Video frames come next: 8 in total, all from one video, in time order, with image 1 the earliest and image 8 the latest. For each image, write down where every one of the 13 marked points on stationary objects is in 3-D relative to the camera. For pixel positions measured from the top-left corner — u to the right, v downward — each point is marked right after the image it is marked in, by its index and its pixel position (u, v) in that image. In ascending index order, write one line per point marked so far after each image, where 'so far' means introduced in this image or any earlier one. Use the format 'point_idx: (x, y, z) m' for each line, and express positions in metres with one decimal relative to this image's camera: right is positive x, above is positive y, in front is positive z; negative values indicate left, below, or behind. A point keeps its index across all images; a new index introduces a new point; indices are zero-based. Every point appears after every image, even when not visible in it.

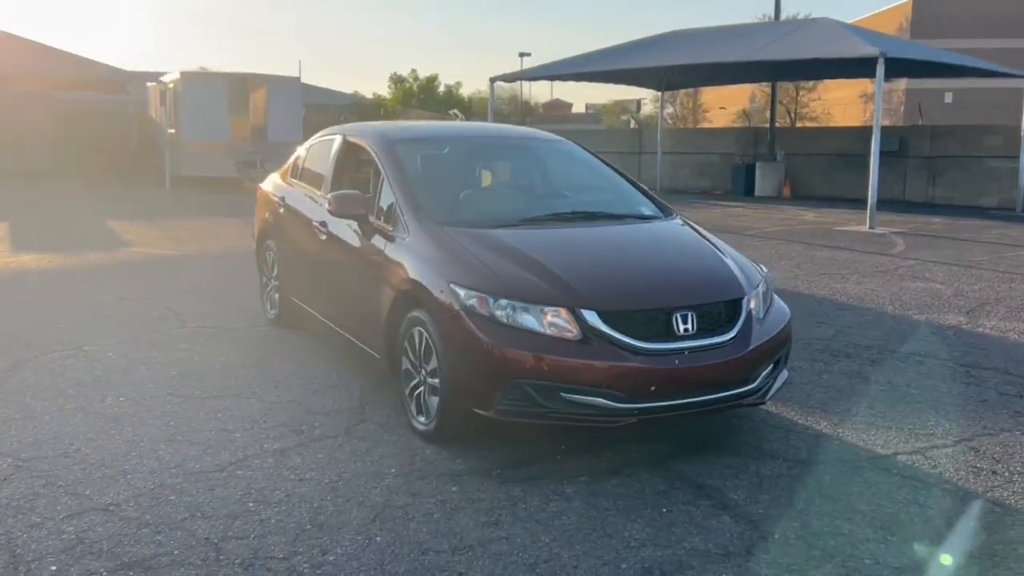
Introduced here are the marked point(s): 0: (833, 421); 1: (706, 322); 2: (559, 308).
0: (+1.8, -0.8, +5.4) m
1: (+1.0, -0.2, +4.7) m
2: (+0.2, -0.1, +4.4) m
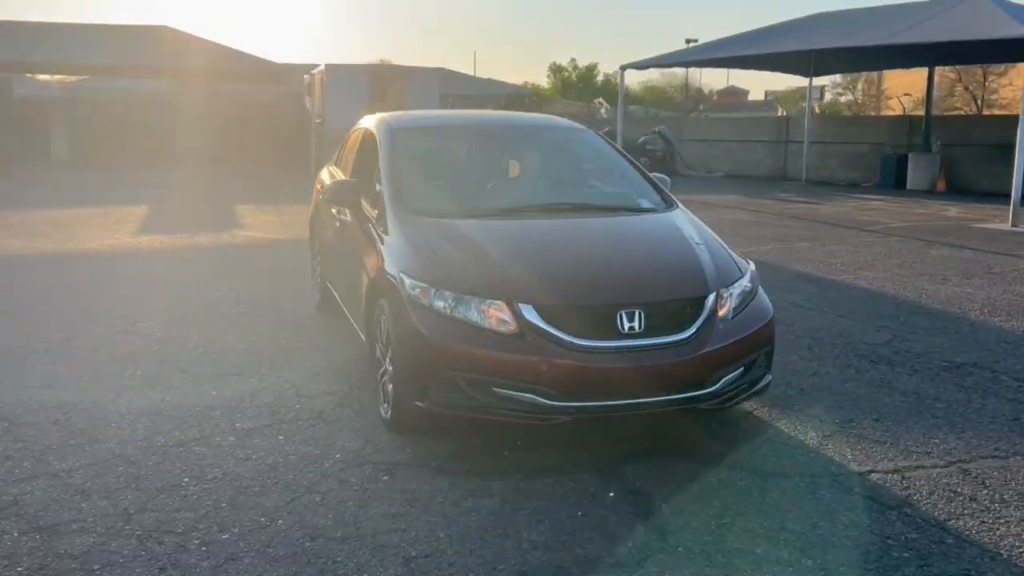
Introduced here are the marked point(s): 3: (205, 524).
0: (+1.6, -0.8, +5.0) m
1: (+0.7, -0.2, +4.5) m
2: (-0.1, -0.1, +4.4) m
3: (-1.2, -1.0, +3.9) m
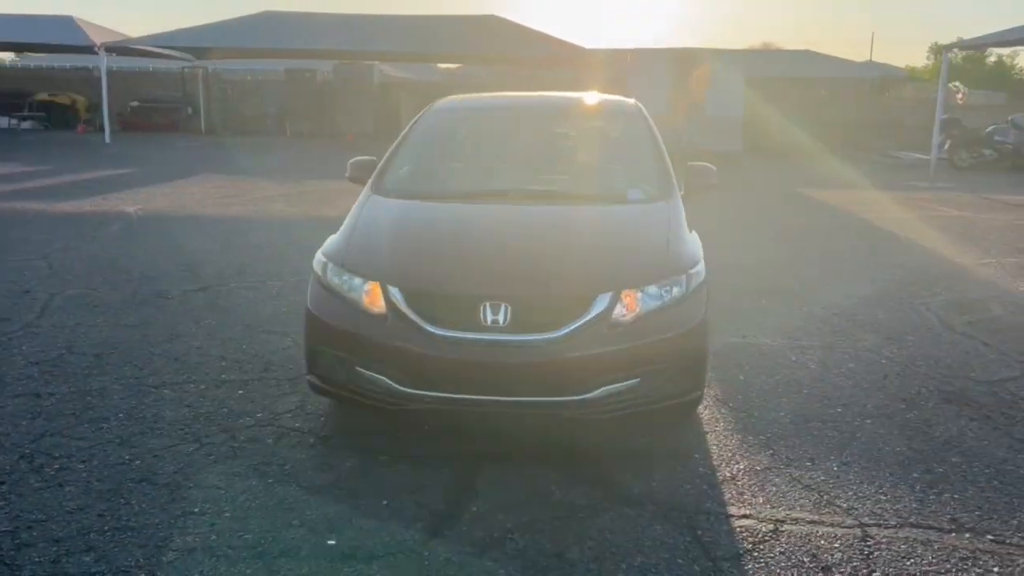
0: (+1.1, -0.8, +4.3) m
1: (+0.1, -0.1, +4.2) m
2: (-0.6, 0.0, +4.4) m
3: (-2.0, -0.8, +4.4) m
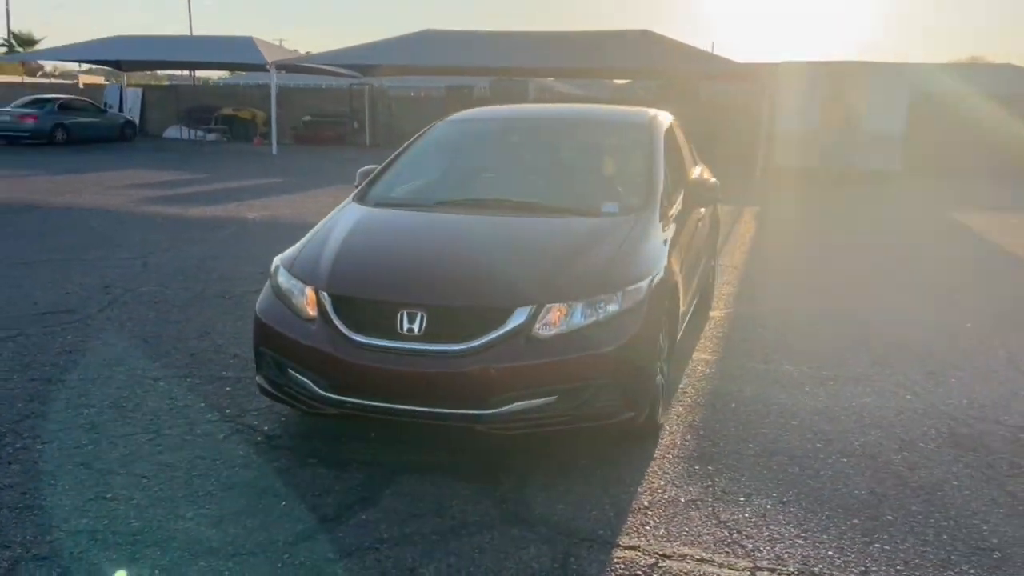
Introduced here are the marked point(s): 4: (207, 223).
0: (+0.7, -0.9, +4.1) m
1: (-0.3, -0.2, +4.1) m
2: (-0.9, 0.0, +4.4) m
3: (-2.3, -0.7, +4.7) m
4: (-4.1, +0.9, +12.8) m
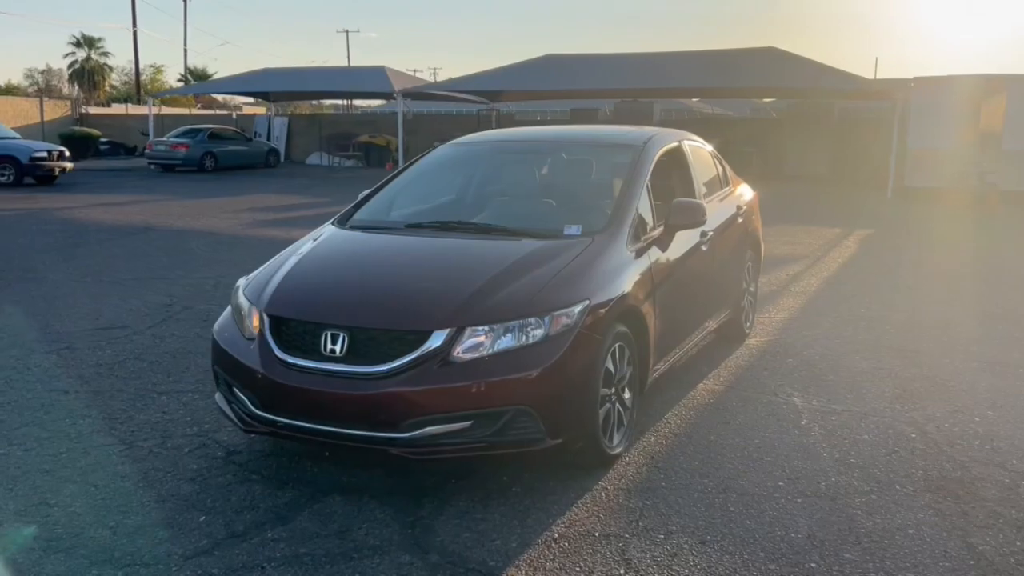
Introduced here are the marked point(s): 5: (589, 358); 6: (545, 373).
0: (+0.3, -1.0, +3.9) m
1: (-0.6, -0.3, +4.1) m
2: (-1.2, -0.1, +4.6) m
3: (-2.5, -0.8, +5.0) m
4: (-3.0, +0.6, +13.3) m
5: (+0.4, -0.3, +4.3) m
6: (+0.2, -0.4, +4.1) m
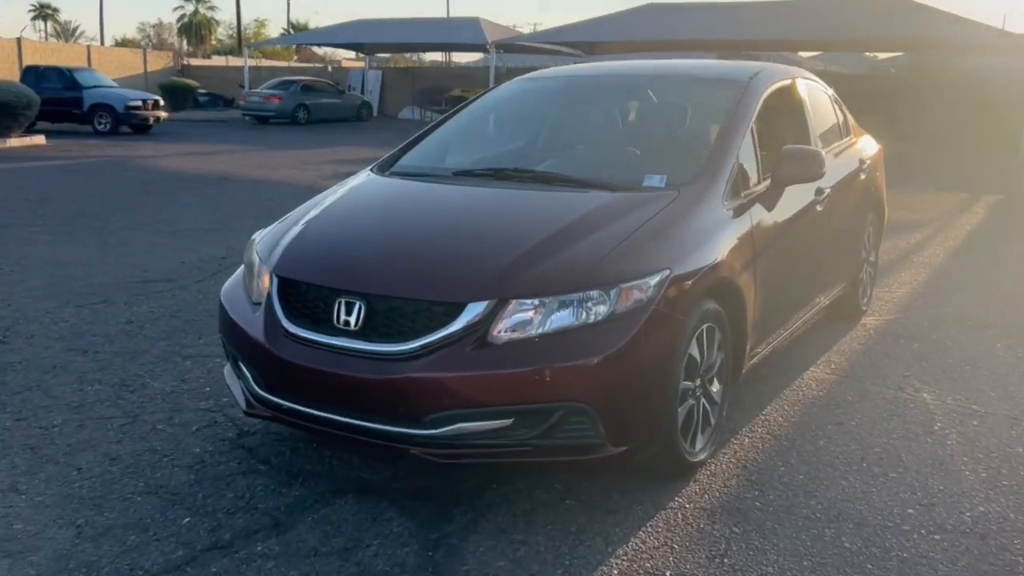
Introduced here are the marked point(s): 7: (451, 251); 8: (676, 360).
0: (+0.5, -0.9, +3.0) m
1: (-0.4, -0.1, +3.3) m
2: (-1.0, +0.1, +3.8) m
3: (-2.3, -0.6, +4.4) m
4: (-1.9, +1.2, +12.6) m
5: (+0.6, -0.2, +3.4) m
6: (+0.3, -0.3, +3.2) m
7: (-0.2, +0.1, +3.5) m
8: (+0.6, -0.3, +3.5) m
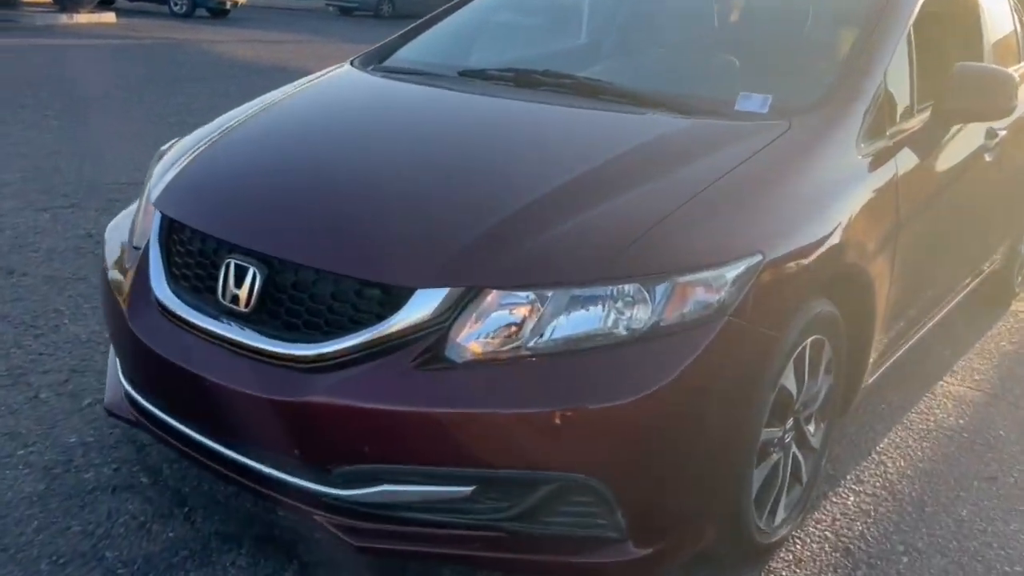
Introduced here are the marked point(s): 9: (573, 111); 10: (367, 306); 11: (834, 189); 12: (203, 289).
0: (+0.4, -0.9, +1.8) m
1: (-0.5, 0.0, +2.1) m
2: (-1.0, +0.3, +2.6) m
3: (-2.2, -0.2, +3.4) m
4: (-0.9, +2.2, +11.3) m
5: (+0.5, -0.2, +2.1) m
6: (+0.3, -0.2, +1.9) m
7: (-0.2, +0.2, +2.2) m
8: (+0.6, -0.3, +2.2) m
9: (+0.2, +0.5, +2.7) m
10: (-0.3, 0.0, +2.0) m
11: (+0.8, +0.2, +2.4) m
12: (-0.7, 0.0, +2.3) m
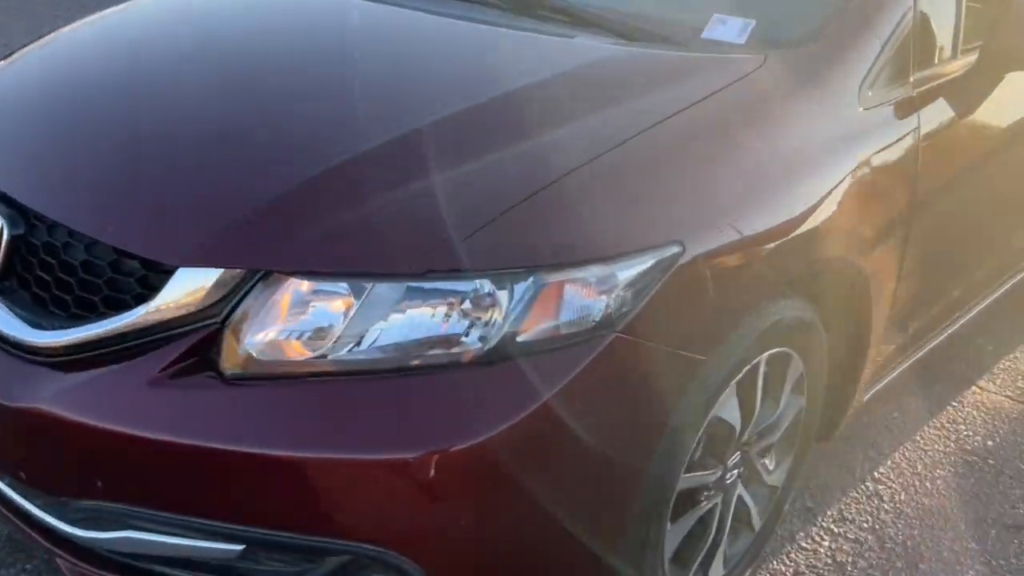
0: (0.0, -0.9, +1.3) m
1: (-0.7, 0.0, +1.6) m
2: (-1.2, +0.4, +2.1) m
3: (-2.4, 0.0, +3.0) m
4: (-0.4, +3.0, +10.6) m
5: (+0.2, -0.2, +1.5) m
6: (0.0, -0.2, +1.4) m
7: (-0.5, +0.3, +1.7) m
8: (+0.3, -0.3, +1.6) m
9: (0.0, +0.6, +2.1) m
10: (-0.6, 0.0, +1.5) m
11: (+0.6, +0.2, +1.8) m
12: (-1.0, +0.1, +1.7) m
